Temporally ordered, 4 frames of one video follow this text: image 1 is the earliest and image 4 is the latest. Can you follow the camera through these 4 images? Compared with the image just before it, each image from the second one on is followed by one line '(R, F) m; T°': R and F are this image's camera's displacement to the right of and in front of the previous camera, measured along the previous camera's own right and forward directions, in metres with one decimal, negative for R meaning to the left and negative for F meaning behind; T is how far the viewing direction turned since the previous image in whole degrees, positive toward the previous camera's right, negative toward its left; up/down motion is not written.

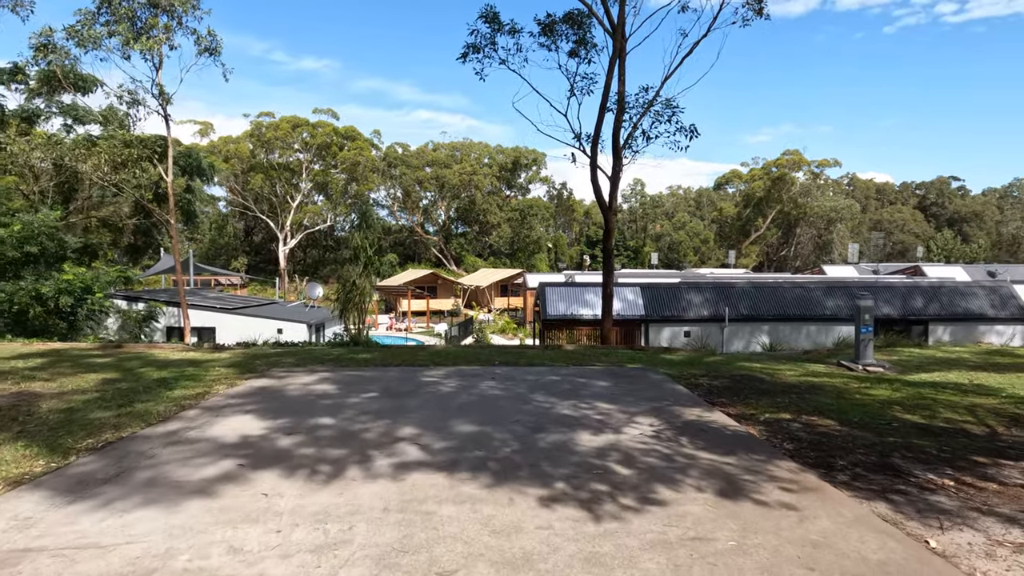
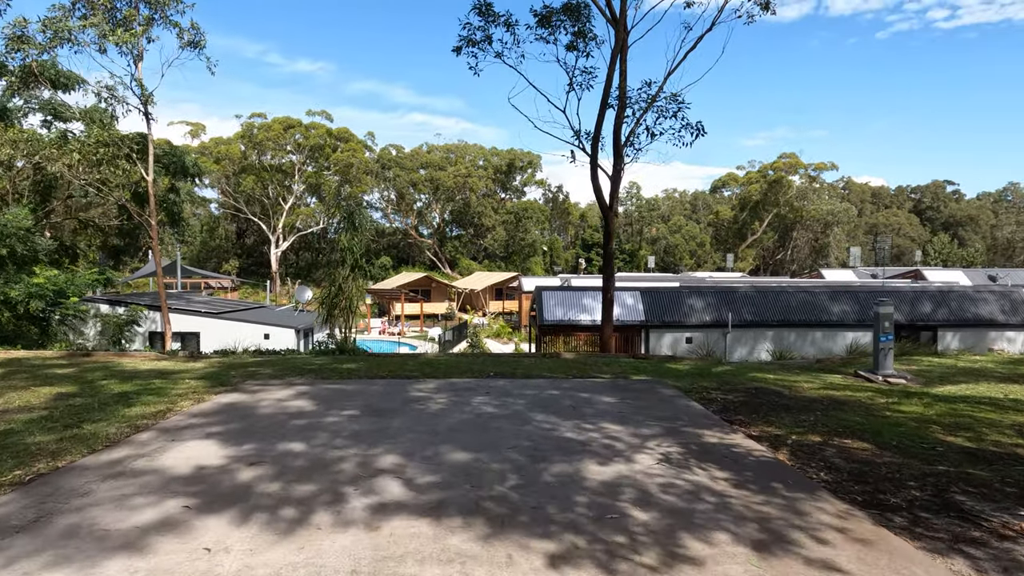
(0.0, +0.6) m; 0°
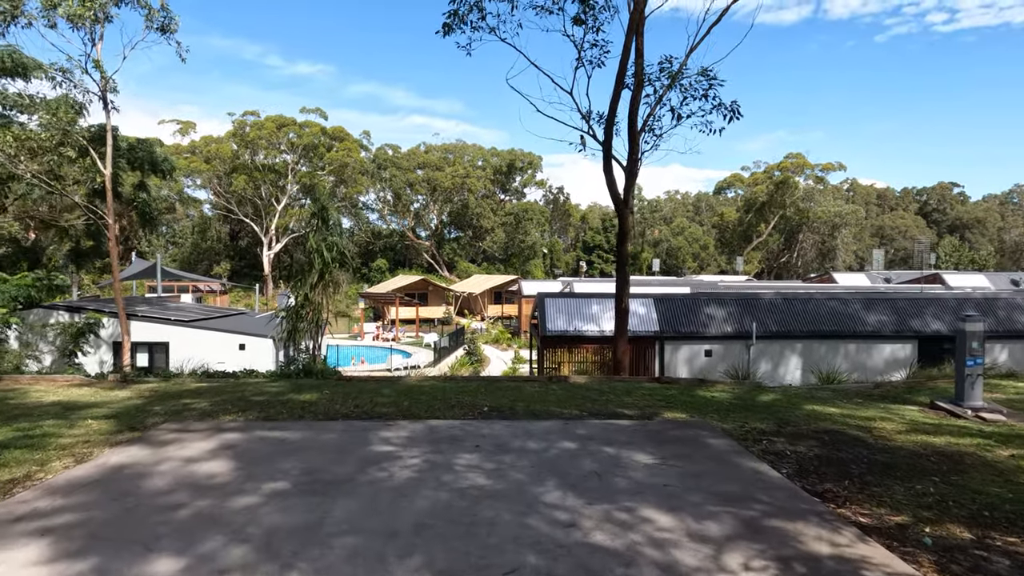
(0.0, +1.6) m; 0°
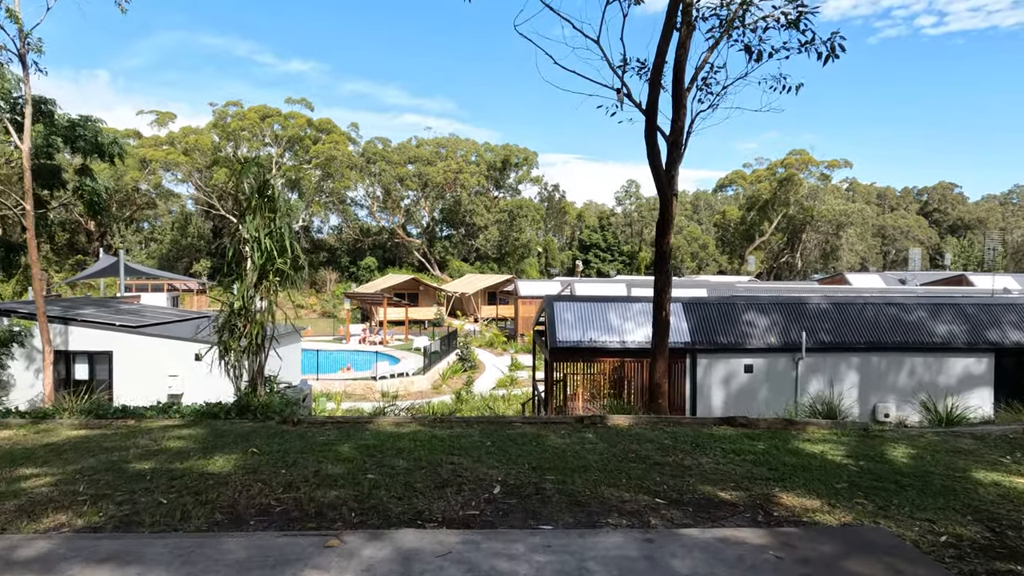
(-0.2, +2.4) m; +1°
